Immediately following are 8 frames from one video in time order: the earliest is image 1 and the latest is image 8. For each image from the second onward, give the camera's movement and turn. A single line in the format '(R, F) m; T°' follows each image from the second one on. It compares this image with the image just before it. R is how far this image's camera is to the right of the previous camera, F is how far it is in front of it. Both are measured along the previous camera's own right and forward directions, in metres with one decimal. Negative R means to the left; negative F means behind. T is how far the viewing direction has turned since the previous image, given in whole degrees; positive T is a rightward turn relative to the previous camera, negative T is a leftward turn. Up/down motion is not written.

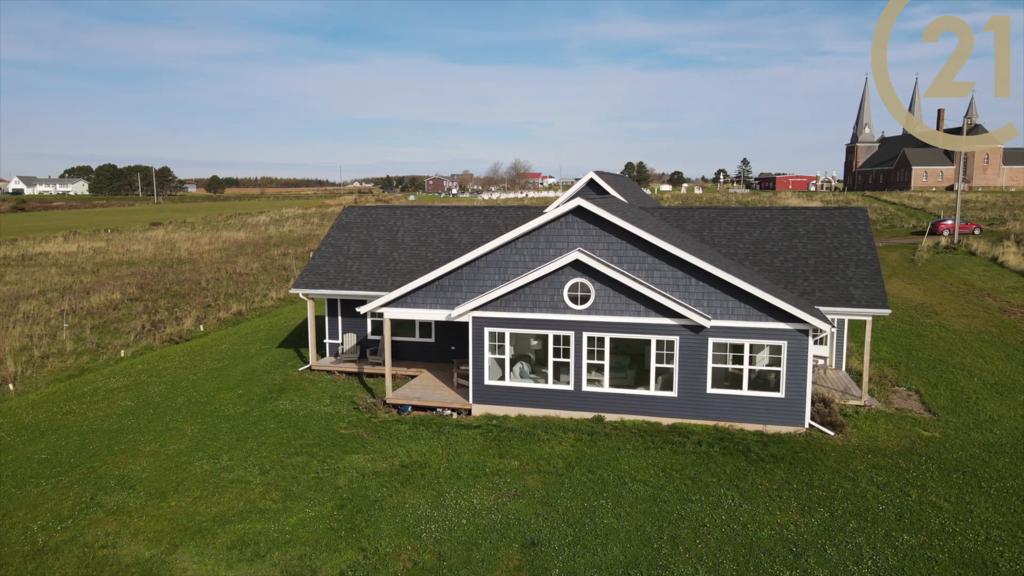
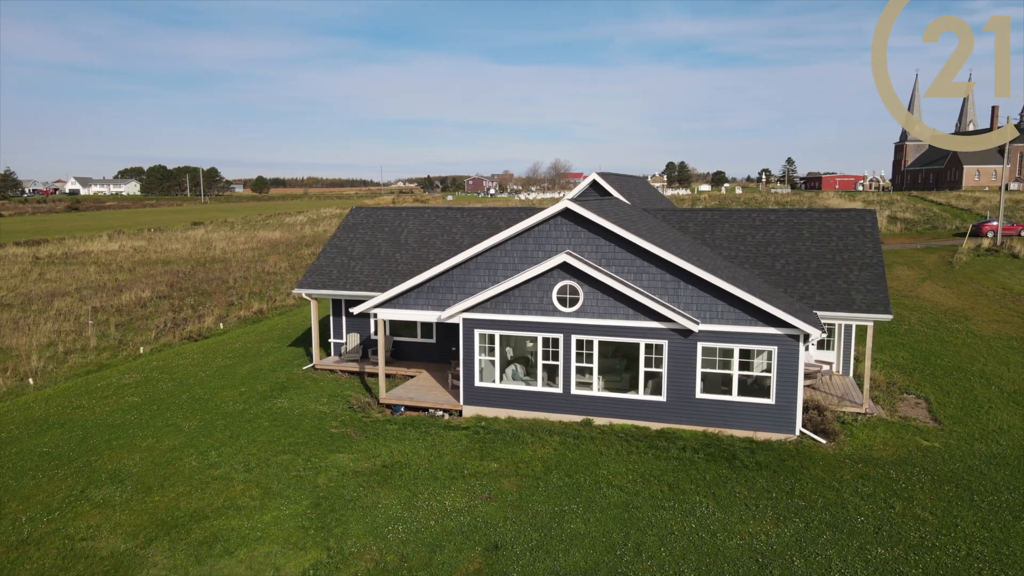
(+1.0, +0.1) m; -3°
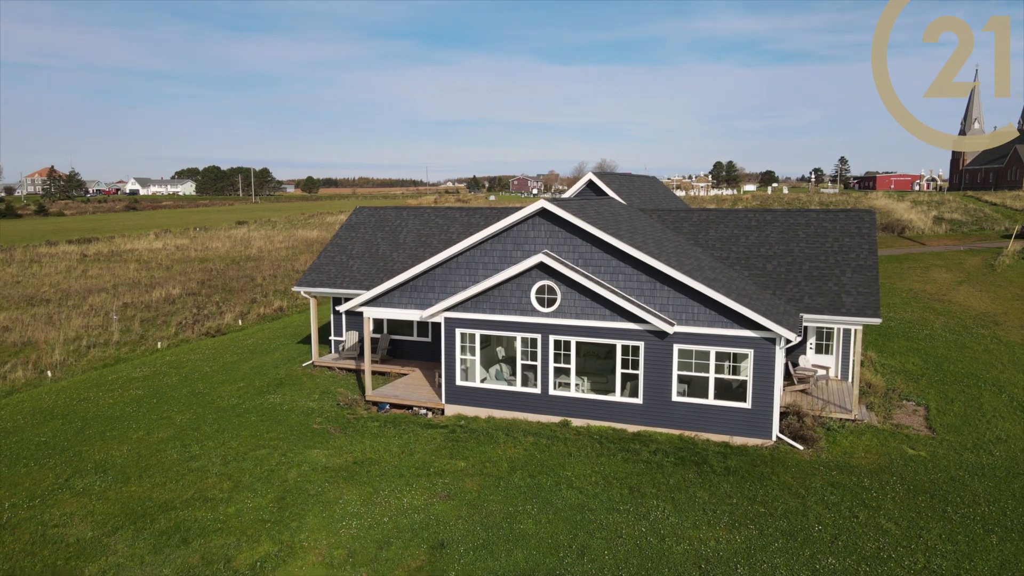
(+1.3, 0.0) m; -3°
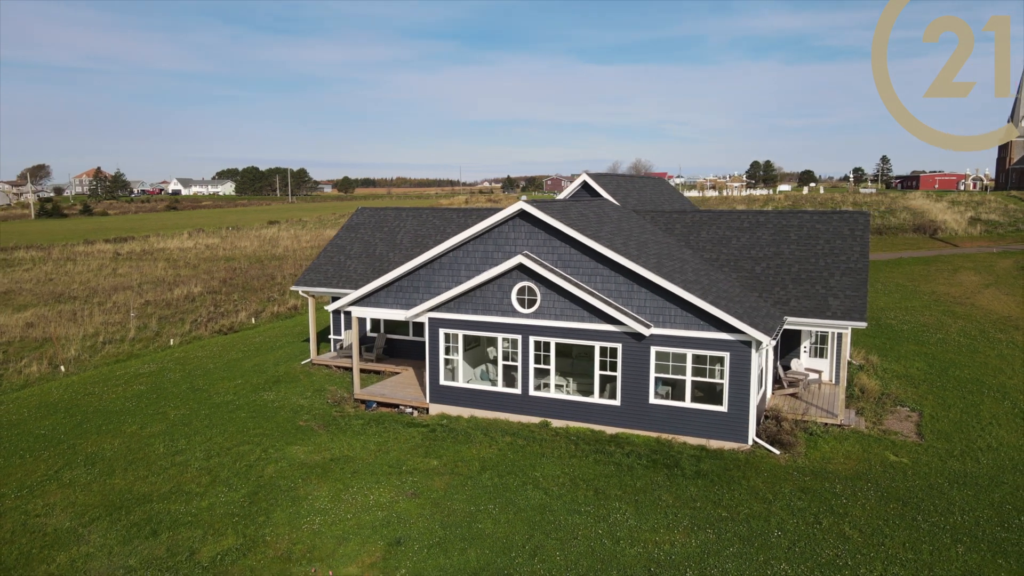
(+1.0, 0.0) m; -2°
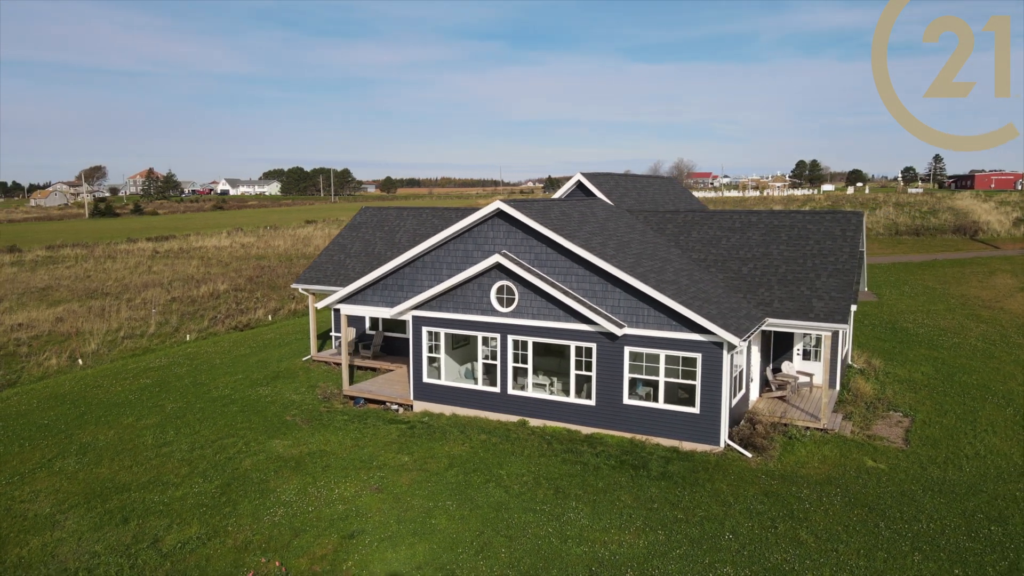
(+1.2, -0.1) m; -3°
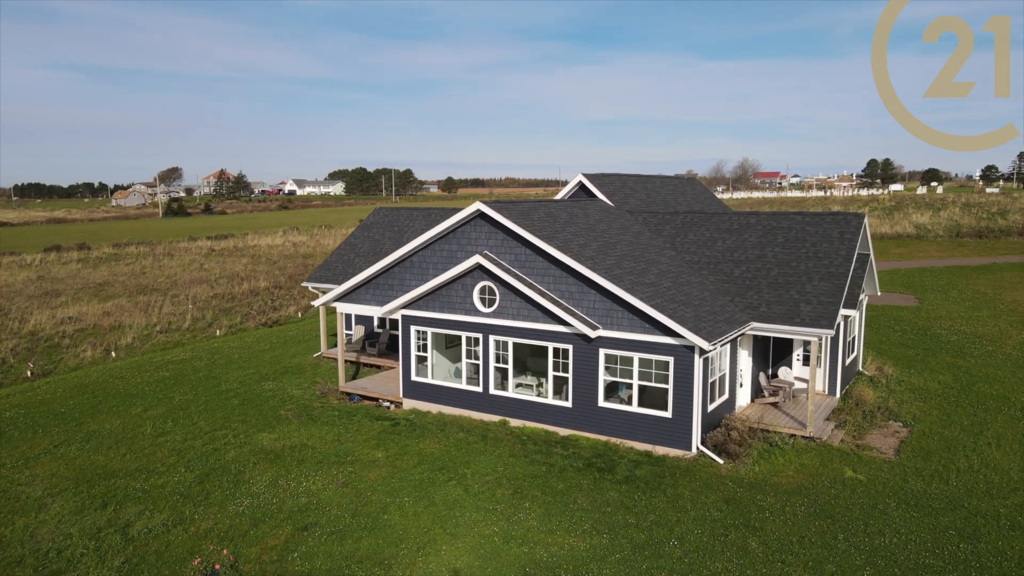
(+1.5, 0.0) m; -4°
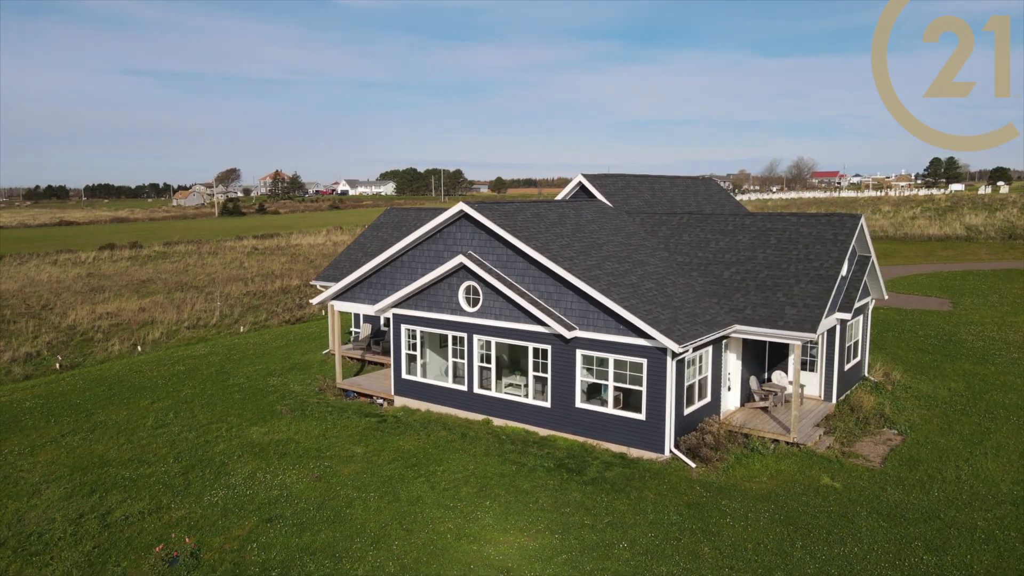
(+1.3, -0.1) m; -4°
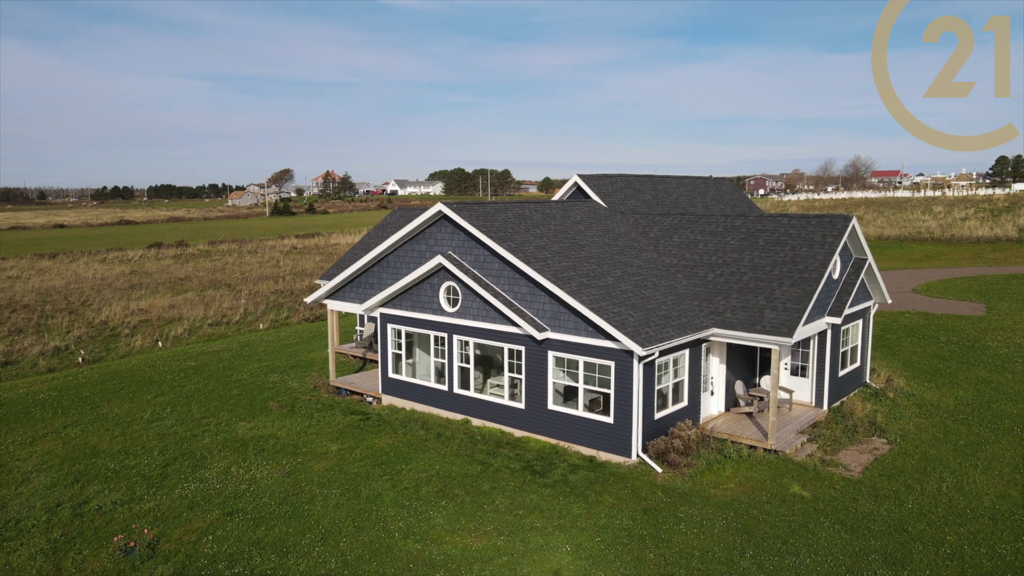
(+1.3, 0.0) m; -4°
